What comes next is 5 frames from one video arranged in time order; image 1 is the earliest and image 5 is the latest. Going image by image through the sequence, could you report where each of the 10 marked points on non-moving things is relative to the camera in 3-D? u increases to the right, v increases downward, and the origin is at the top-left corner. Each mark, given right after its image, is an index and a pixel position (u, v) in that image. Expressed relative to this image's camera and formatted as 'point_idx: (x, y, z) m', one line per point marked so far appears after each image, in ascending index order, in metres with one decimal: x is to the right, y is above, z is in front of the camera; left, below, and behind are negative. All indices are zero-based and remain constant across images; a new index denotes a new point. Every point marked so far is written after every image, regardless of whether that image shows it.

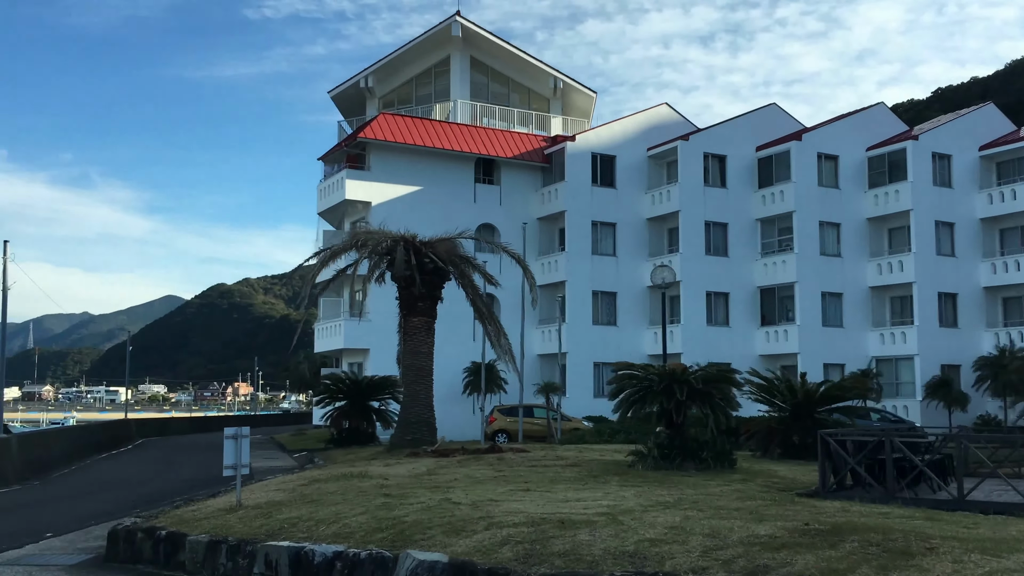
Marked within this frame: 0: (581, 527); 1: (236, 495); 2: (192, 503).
0: (+0.5, -1.7, +6.6) m
1: (-2.7, -2.0, +9.2) m
2: (-3.3, -2.2, +9.8) m
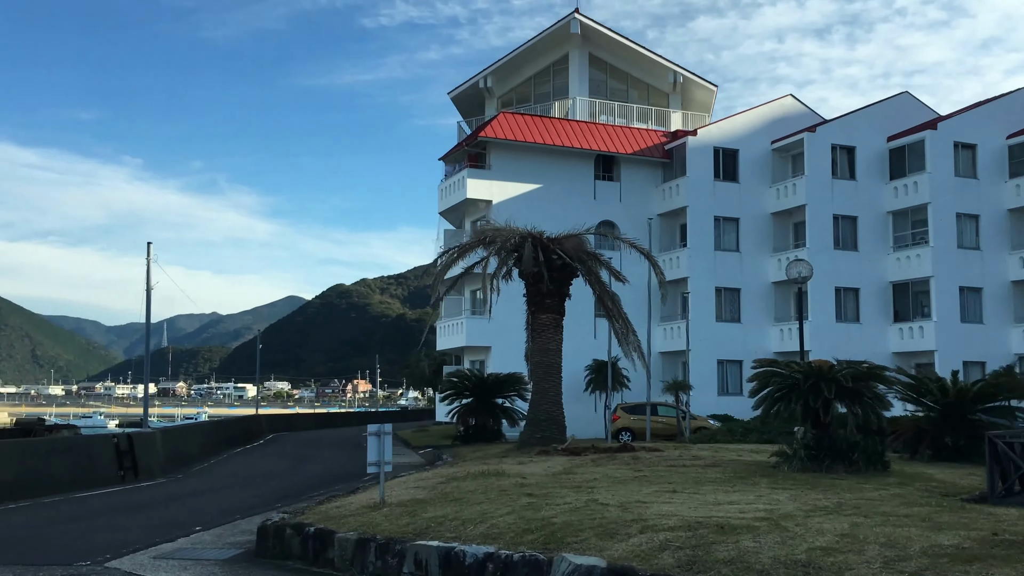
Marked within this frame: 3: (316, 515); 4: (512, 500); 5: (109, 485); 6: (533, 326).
0: (+1.5, -1.6, +6.2) m
1: (-1.3, -2.0, +9.2) m
2: (-1.8, -2.2, +9.8) m
3: (-1.7, -1.9, +8.1) m
4: (0.0, -1.8, +7.9) m
5: (-6.3, -3.1, +15.0) m
6: (+0.4, -0.7, +17.1) m
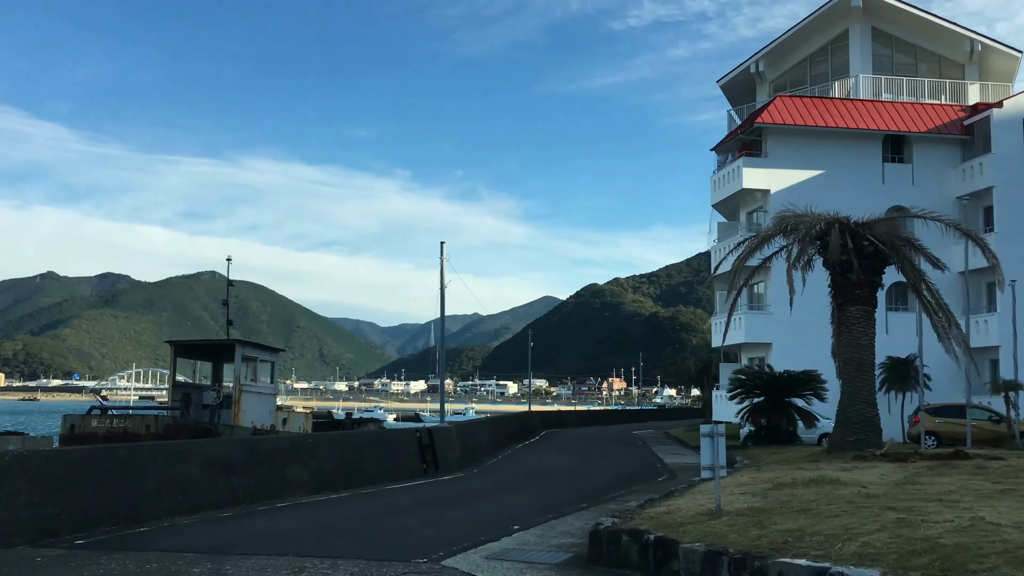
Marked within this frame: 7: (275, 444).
0: (+3.7, -1.5, +4.9) m
1: (+1.7, -1.9, +8.5) m
2: (+1.4, -2.1, +9.3) m
3: (+1.1, -1.9, +7.6) m
4: (+2.6, -1.6, +6.9) m
5: (-1.6, -3.1, +15.5) m
6: (+5.4, -0.5, +15.7) m
7: (-3.1, -2.0, +12.4) m
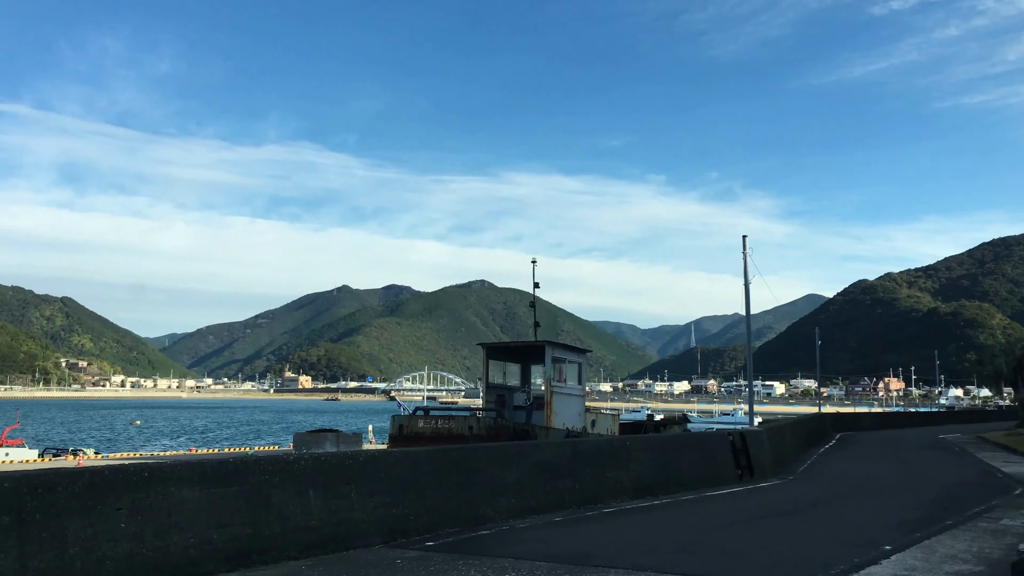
0: (+5.6, -1.3, +3.0) m
1: (+4.7, -1.7, +7.0) m
2: (+4.5, -2.0, +7.8) m
3: (+3.8, -1.7, +6.3) m
4: (+5.1, -1.5, +5.3) m
5: (+3.4, -3.0, +14.6) m
6: (+10.1, -0.2, +13.0) m
7: (+1.1, -2.0, +12.0) m
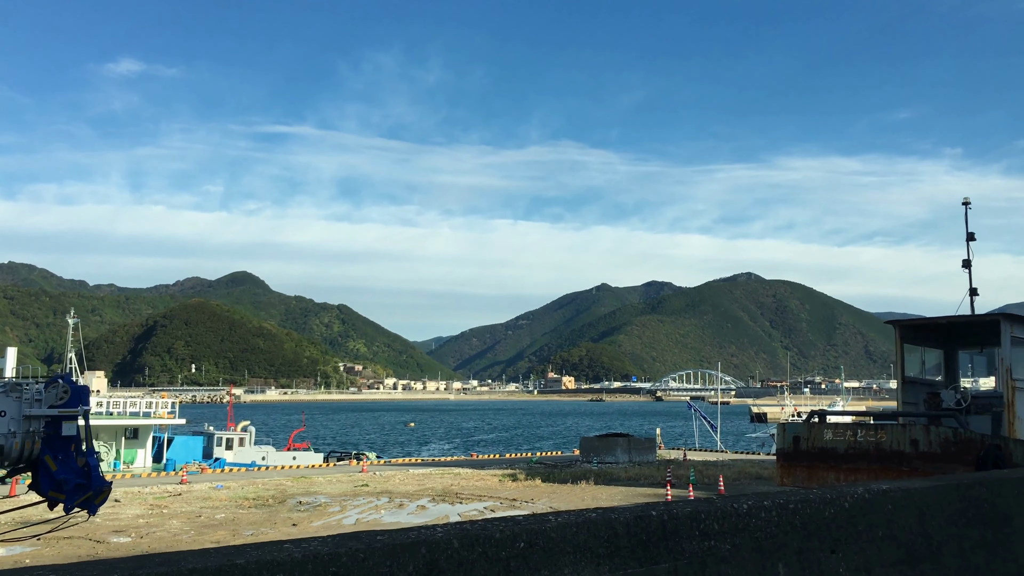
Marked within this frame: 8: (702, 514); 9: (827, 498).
0: (+7.1, -0.6, -2.3) m
1: (+7.2, -1.1, +1.8) m
2: (+7.3, -1.3, +2.6) m
3: (+6.2, -1.1, +1.3) m
4: (+7.2, -0.8, 0.0) m
5: (+7.9, -2.4, +9.4) m
6: (+13.9, +0.6, +6.2) m
7: (+5.0, -1.5, +7.5) m
8: (+1.0, -1.2, +4.9) m
9: (+1.6, -1.2, +5.3) m
